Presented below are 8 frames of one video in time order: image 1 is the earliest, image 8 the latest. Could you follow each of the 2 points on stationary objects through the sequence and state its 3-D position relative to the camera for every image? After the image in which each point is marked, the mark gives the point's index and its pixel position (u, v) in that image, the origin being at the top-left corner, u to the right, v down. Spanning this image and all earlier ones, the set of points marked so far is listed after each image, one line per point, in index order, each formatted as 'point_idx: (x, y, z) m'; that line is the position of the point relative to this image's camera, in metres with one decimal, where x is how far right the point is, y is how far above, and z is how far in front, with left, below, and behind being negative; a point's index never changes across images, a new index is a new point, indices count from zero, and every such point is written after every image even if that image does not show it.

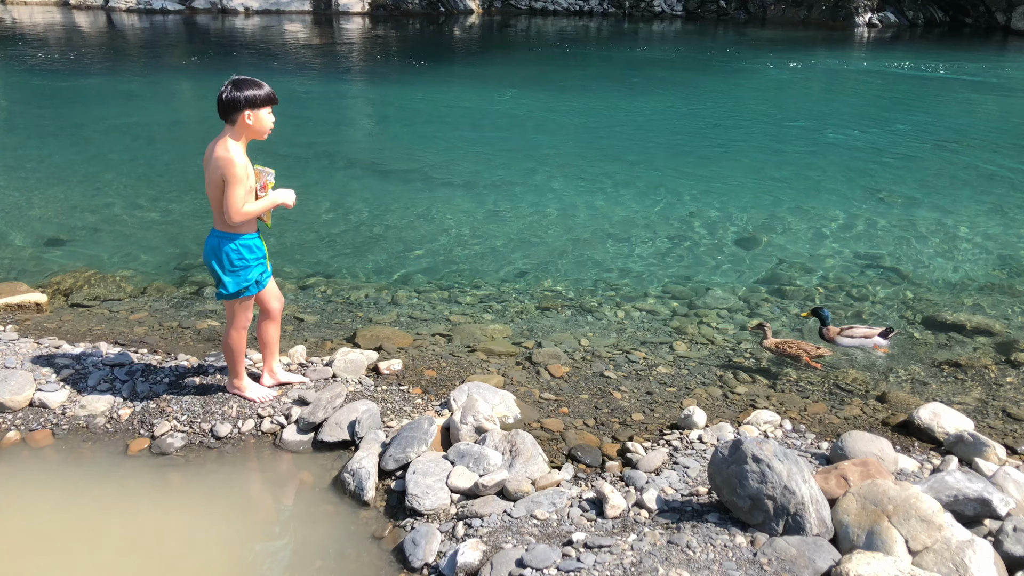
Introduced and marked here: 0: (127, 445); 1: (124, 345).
0: (-2.2, -0.9, +5.9) m
1: (-2.7, -0.4, +7.1) m
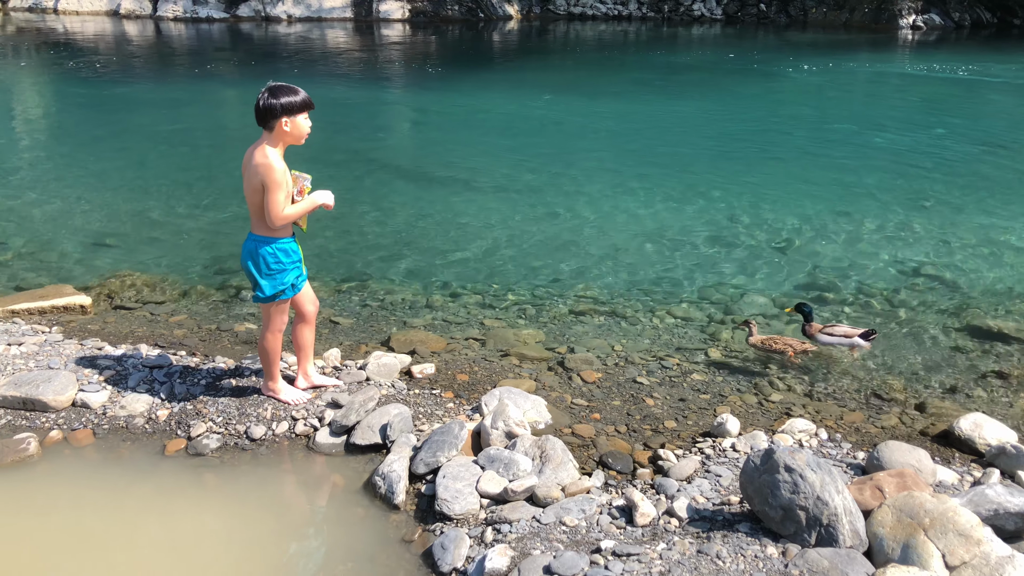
0: (-2.0, -0.9, +6.0) m
1: (-2.4, -0.4, +7.2) m
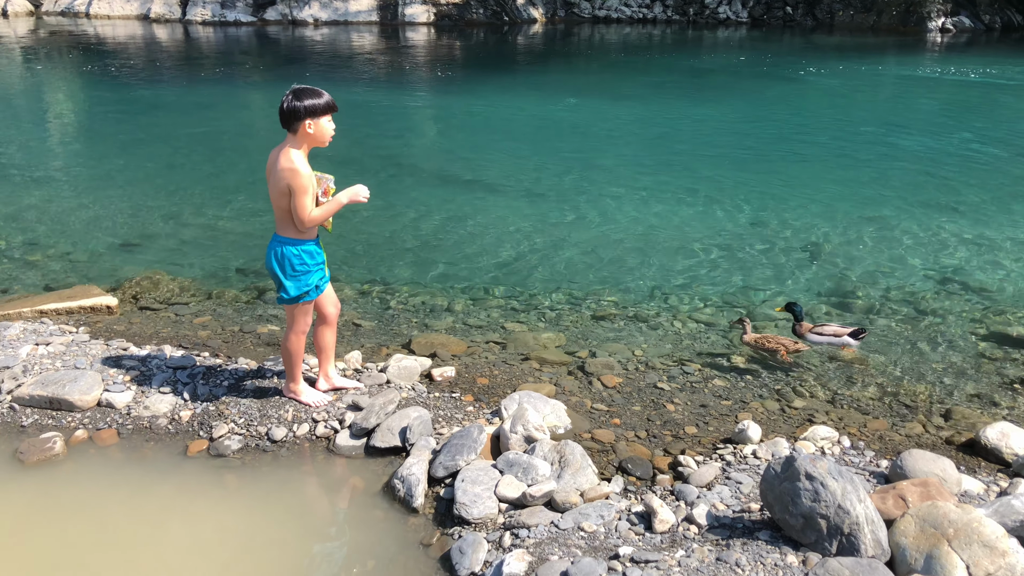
0: (-1.9, -0.9, +6.1) m
1: (-2.3, -0.4, +7.3) m
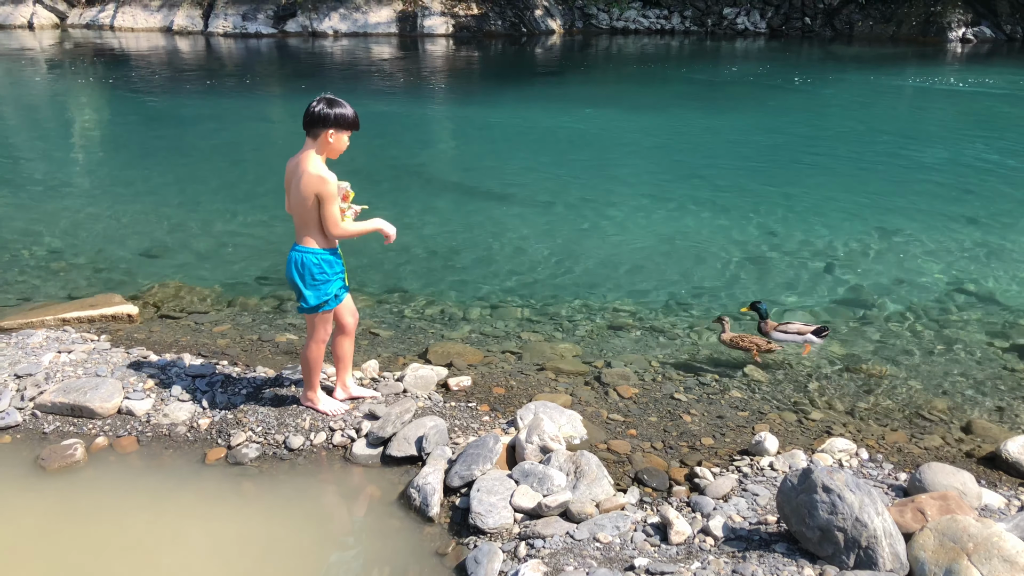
0: (-1.8, -1.0, +6.2) m
1: (-2.2, -0.5, +7.4) m
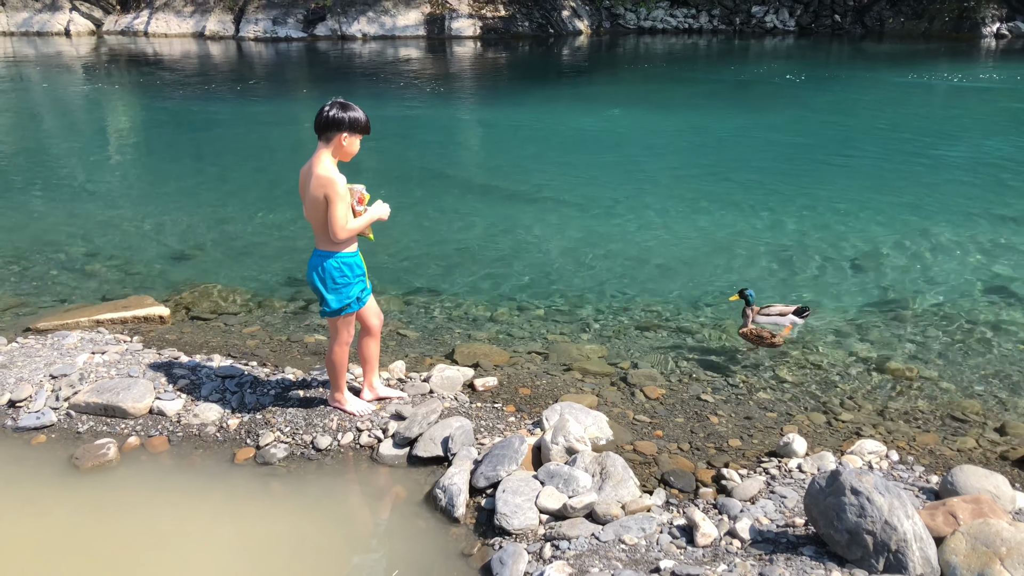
0: (-1.7, -1.0, +6.3) m
1: (-2.0, -0.5, +7.5) m
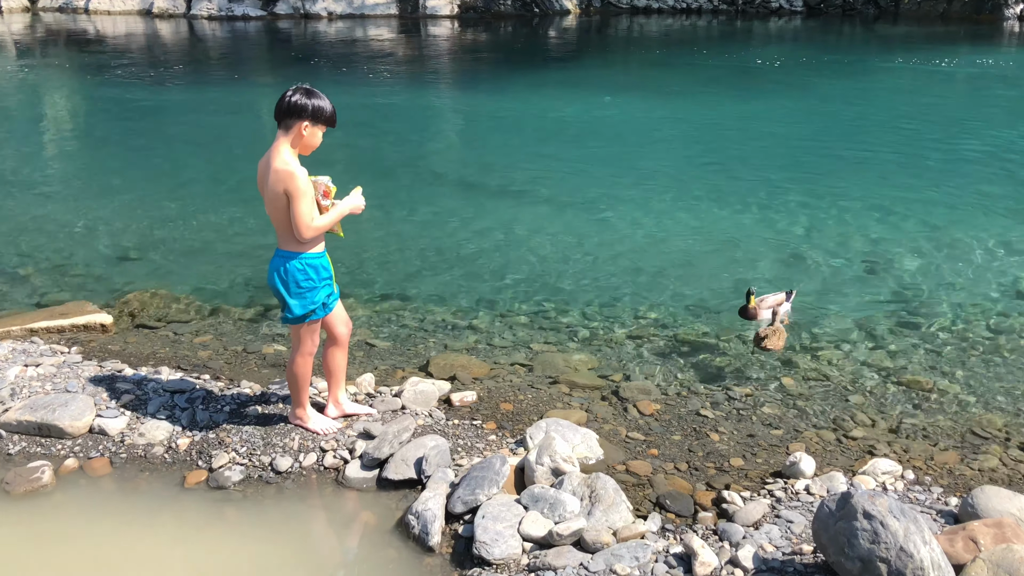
0: (-1.8, -1.0, +5.6) m
1: (-2.1, -0.5, +6.9) m
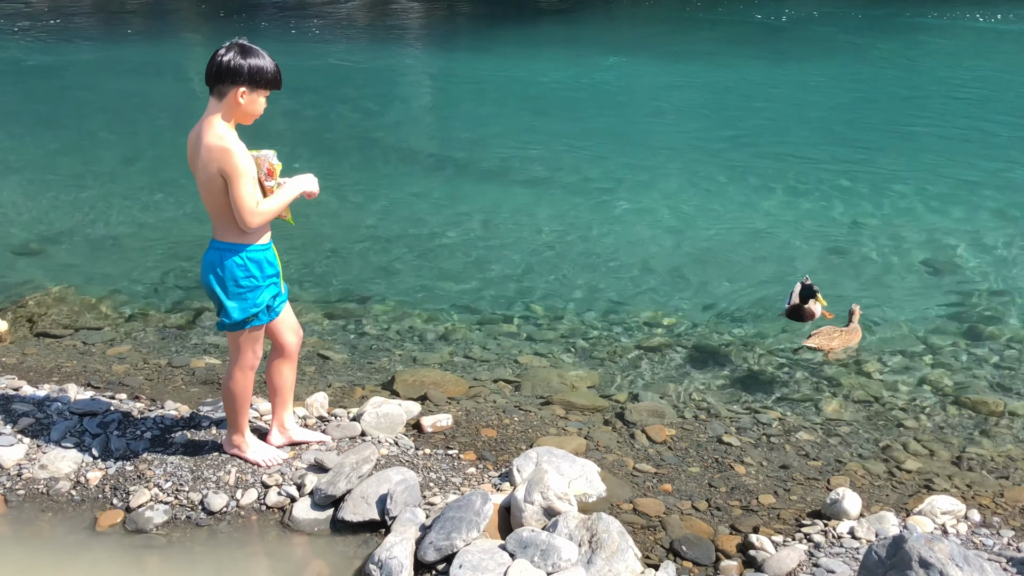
0: (-1.8, -1.0, +4.6) m
1: (-2.2, -0.5, +5.8) m
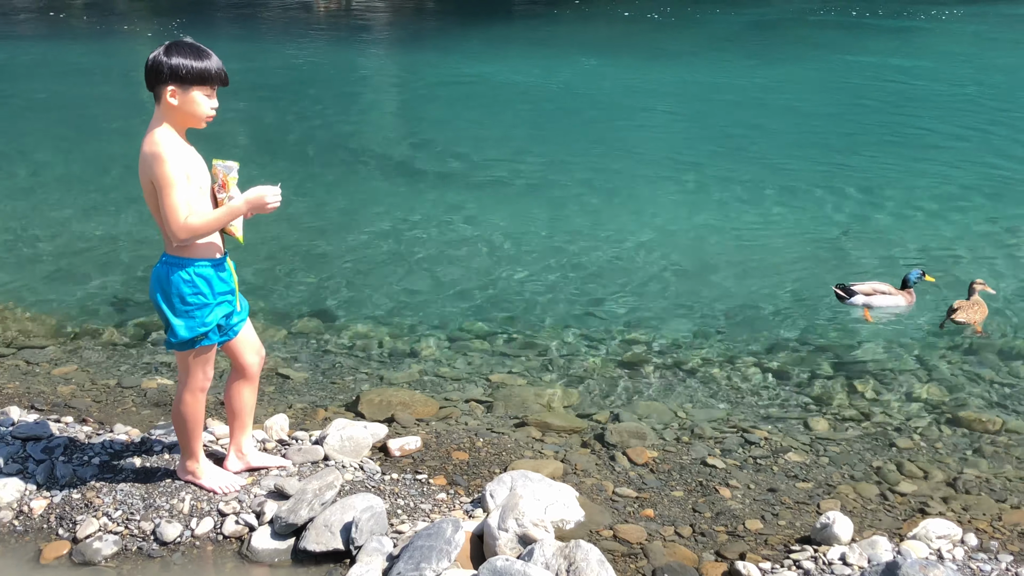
0: (-1.9, -1.1, +4.3) m
1: (-2.3, -0.6, +5.5) m
